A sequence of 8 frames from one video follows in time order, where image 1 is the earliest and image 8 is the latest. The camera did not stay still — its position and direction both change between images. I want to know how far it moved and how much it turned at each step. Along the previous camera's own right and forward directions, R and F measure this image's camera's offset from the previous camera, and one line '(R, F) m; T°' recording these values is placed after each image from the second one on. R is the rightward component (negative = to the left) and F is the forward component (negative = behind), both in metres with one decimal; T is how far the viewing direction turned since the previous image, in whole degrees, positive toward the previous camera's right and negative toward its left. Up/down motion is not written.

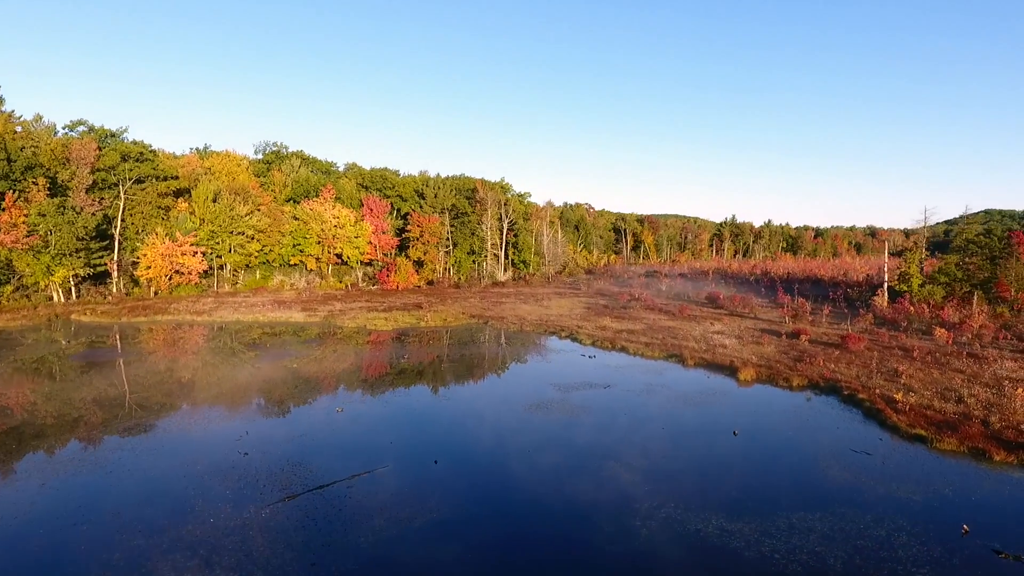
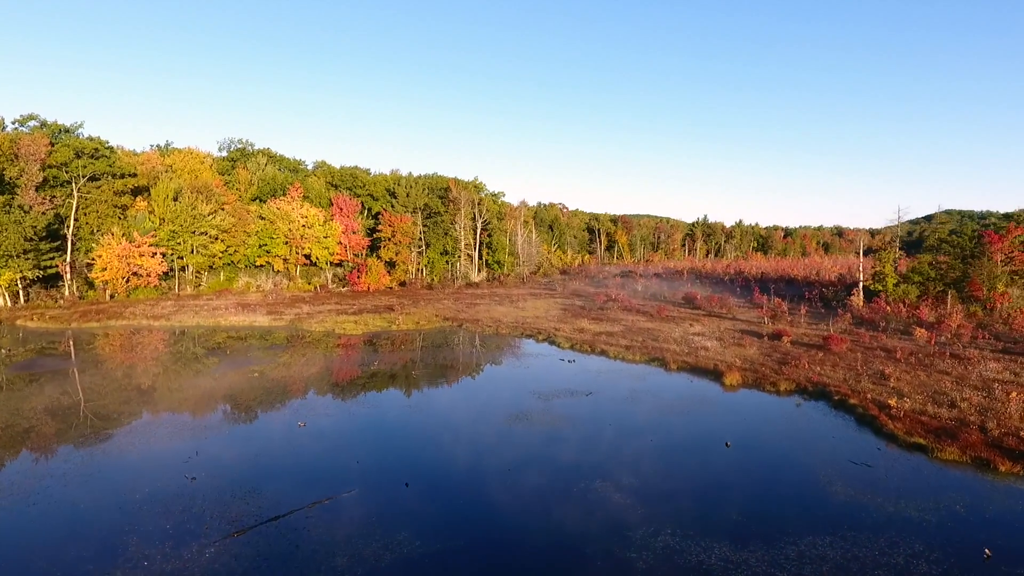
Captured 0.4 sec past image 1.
(-0.1, +1.1) m; +2°
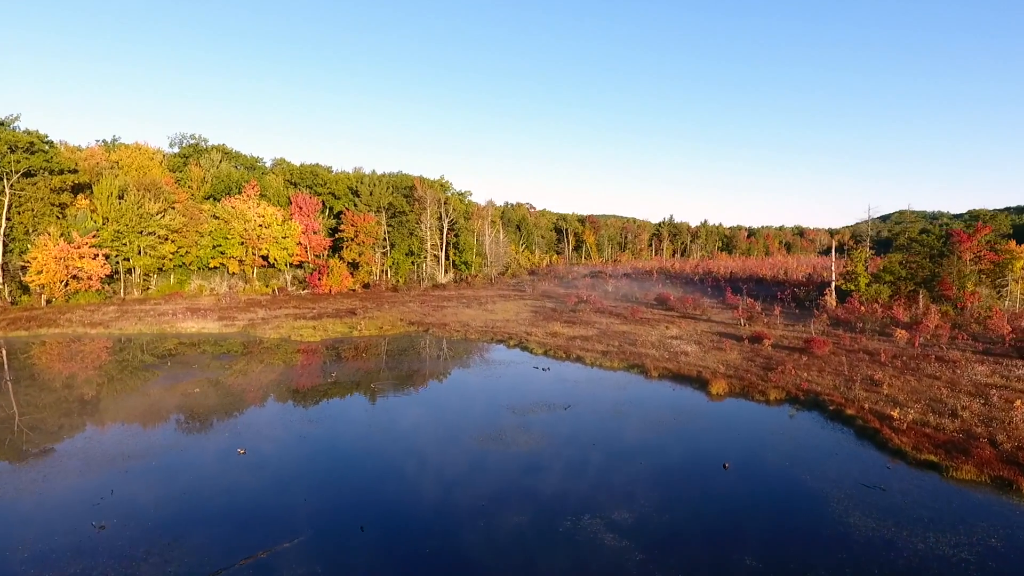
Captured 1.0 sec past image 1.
(-0.1, +1.6) m; +3°
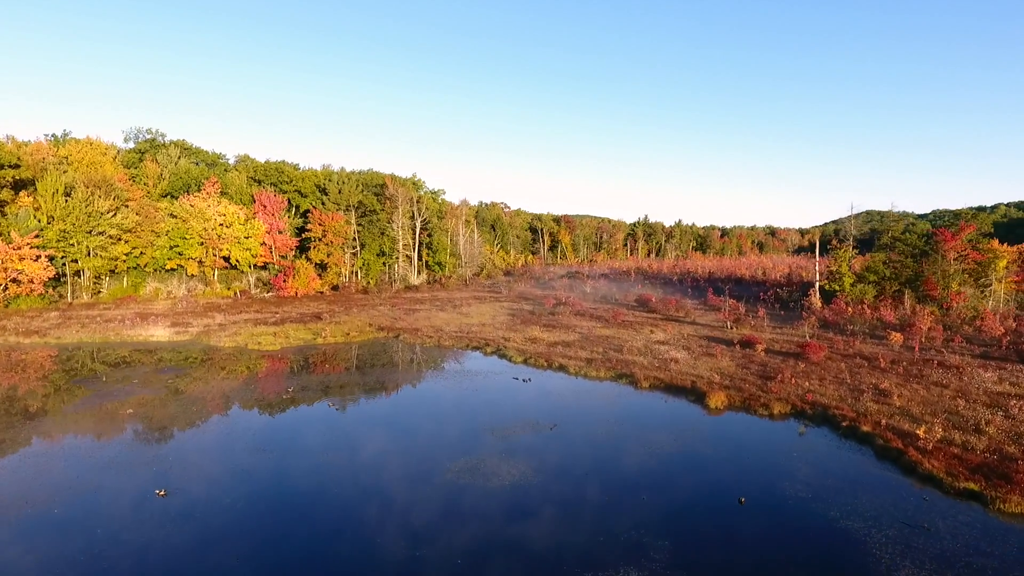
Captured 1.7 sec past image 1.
(-0.1, +1.9) m; +2°
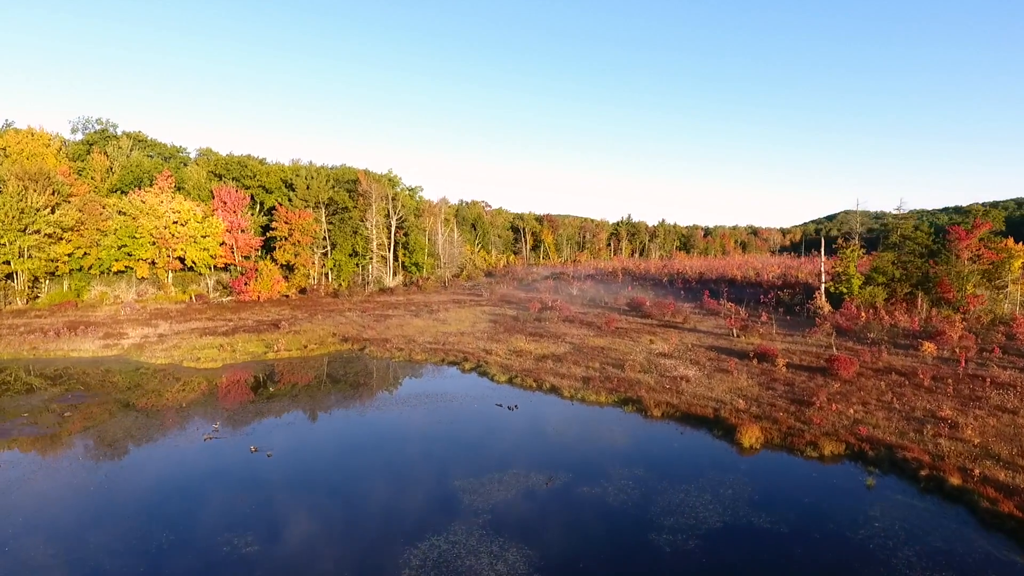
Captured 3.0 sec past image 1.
(0.0, +3.5) m; +2°
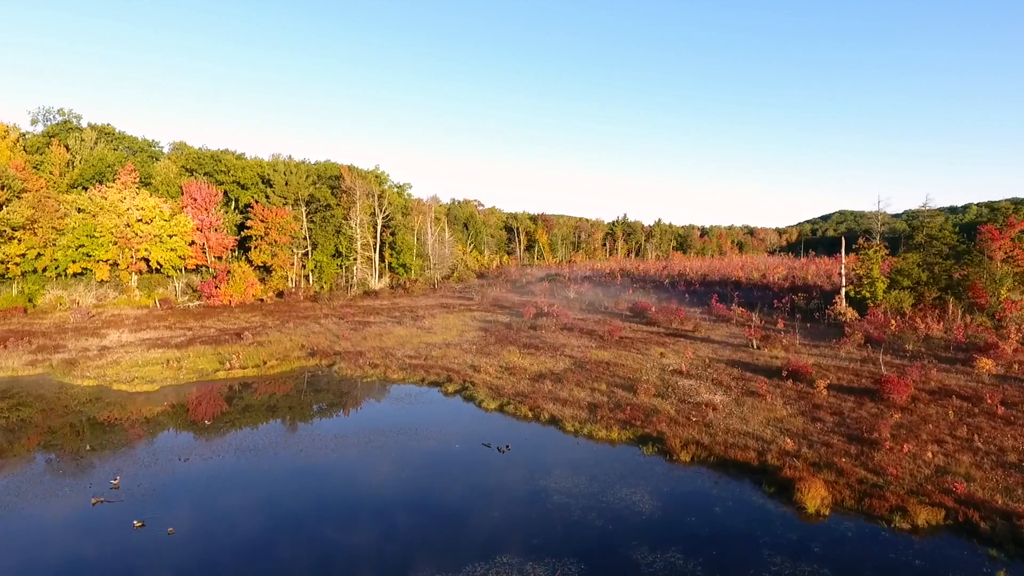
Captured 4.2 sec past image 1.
(+0.1, +3.3) m; +1°
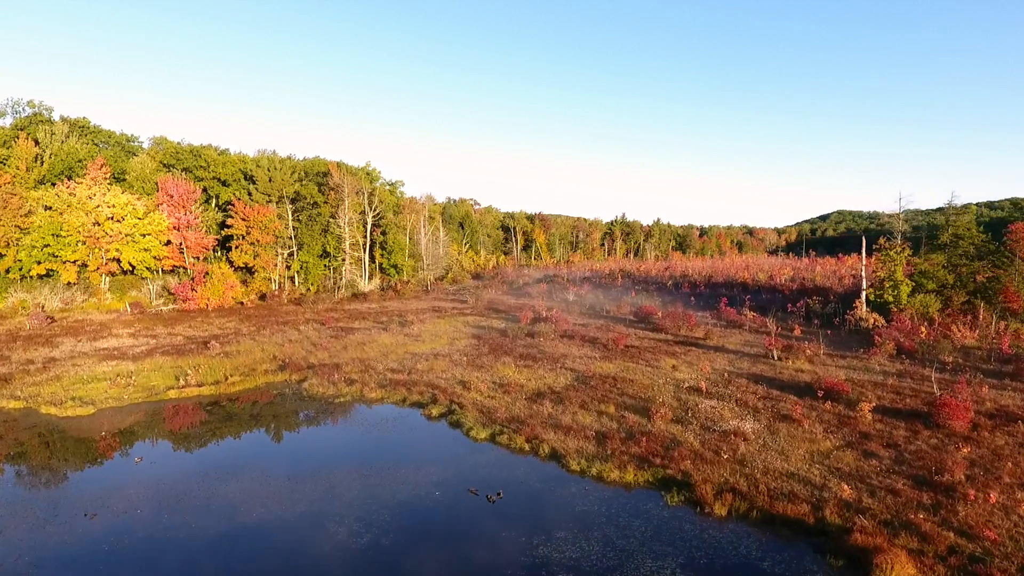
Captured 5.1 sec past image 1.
(+0.1, +2.5) m; 0°
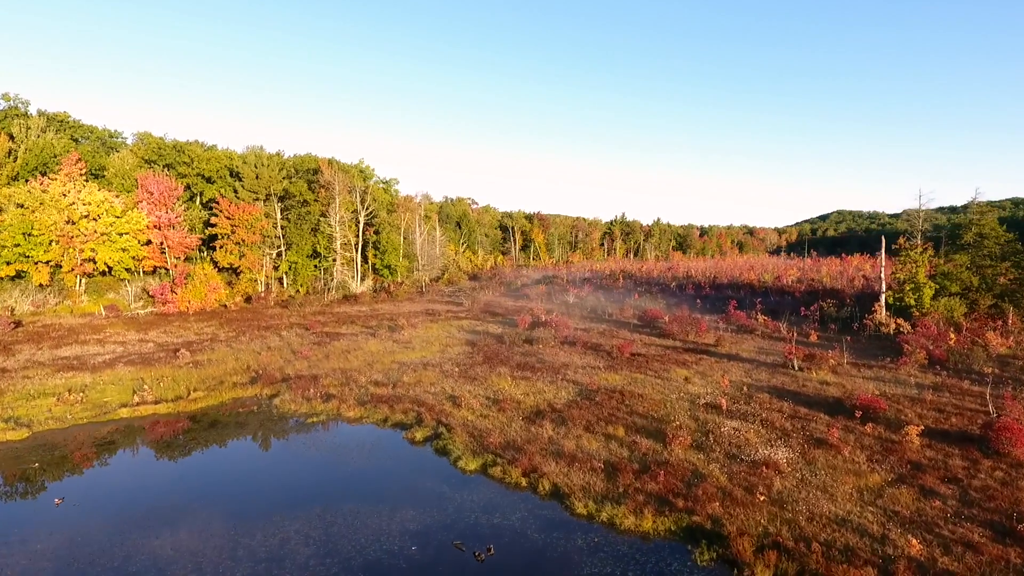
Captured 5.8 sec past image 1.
(+0.1, +2.0) m; 0°
